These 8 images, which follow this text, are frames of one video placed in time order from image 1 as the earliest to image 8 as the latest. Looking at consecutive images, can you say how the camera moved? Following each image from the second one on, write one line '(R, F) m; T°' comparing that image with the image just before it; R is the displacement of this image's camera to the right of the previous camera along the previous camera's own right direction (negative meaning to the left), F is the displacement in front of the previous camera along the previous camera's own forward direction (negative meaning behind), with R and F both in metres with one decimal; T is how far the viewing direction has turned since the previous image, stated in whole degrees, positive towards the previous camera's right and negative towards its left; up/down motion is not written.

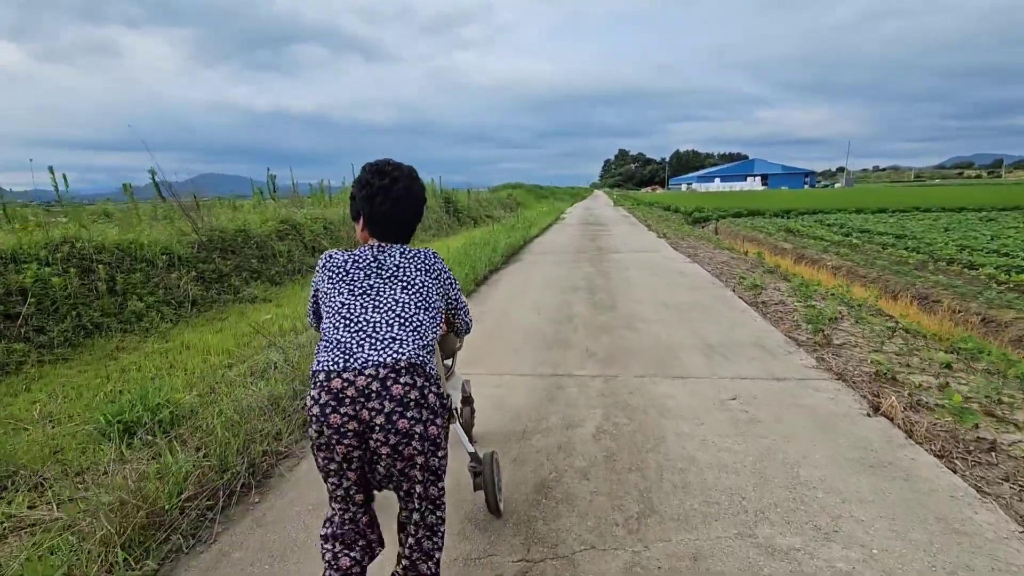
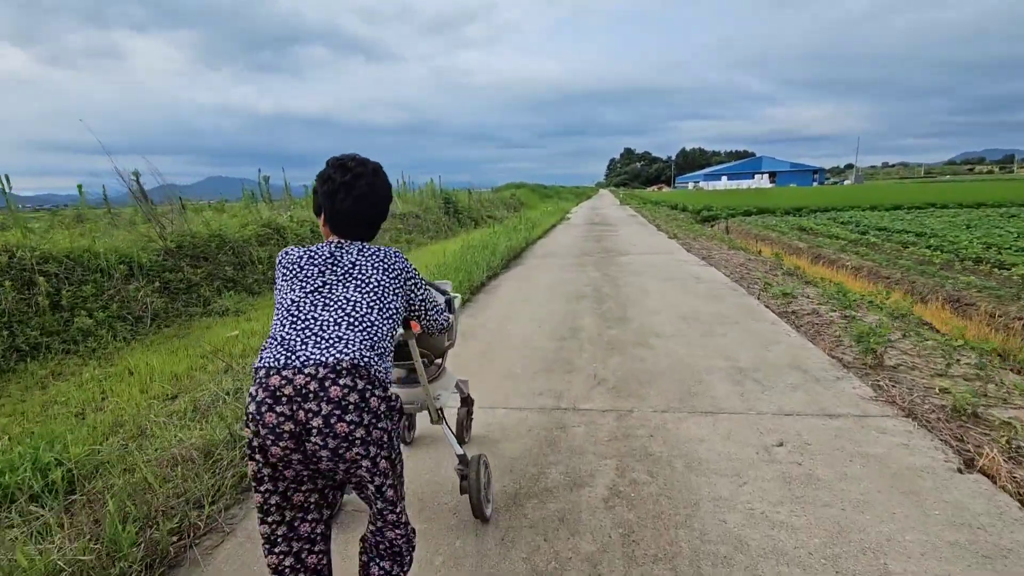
(+0.1, +0.7) m; -1°
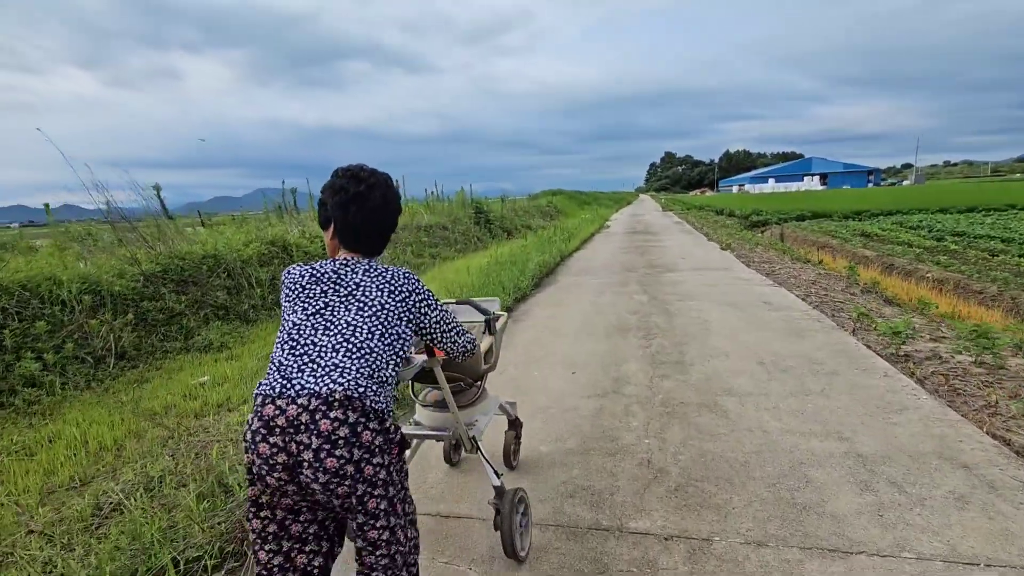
(+0.1, +1.2) m; -4°
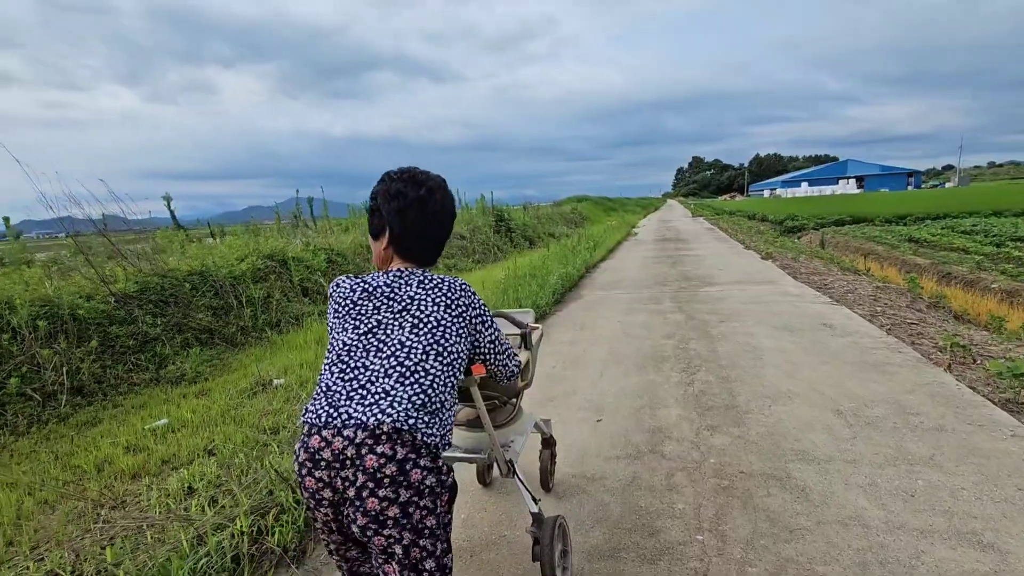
(+0.1, +0.8) m; -3°
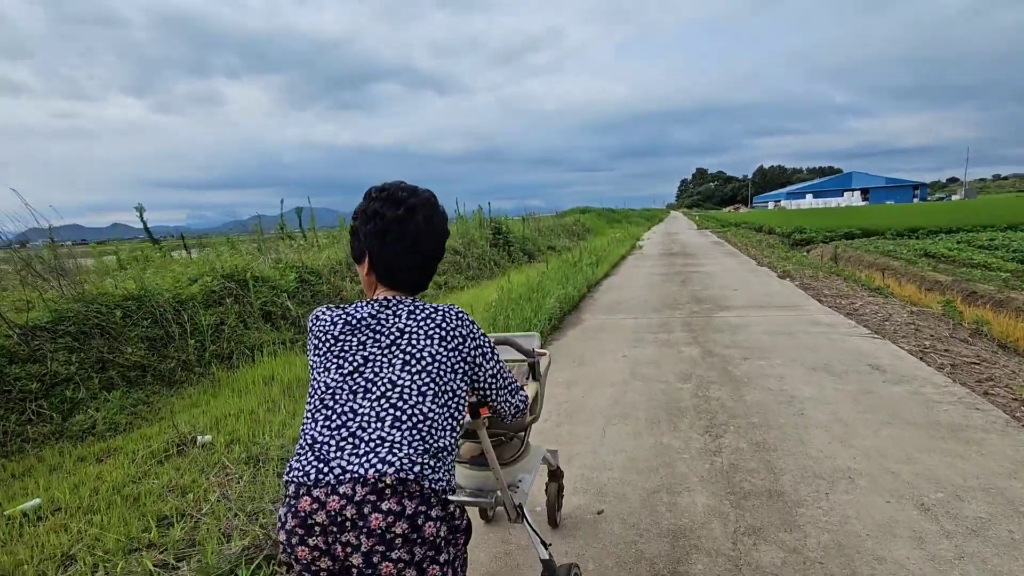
(+0.2, +0.9) m; 0°
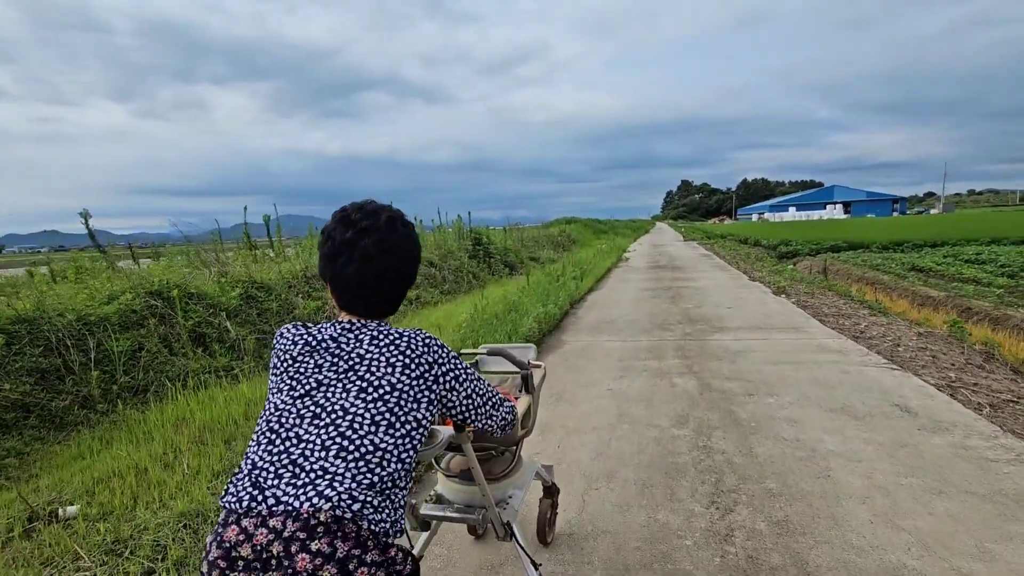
(+0.2, +0.8) m; +1°
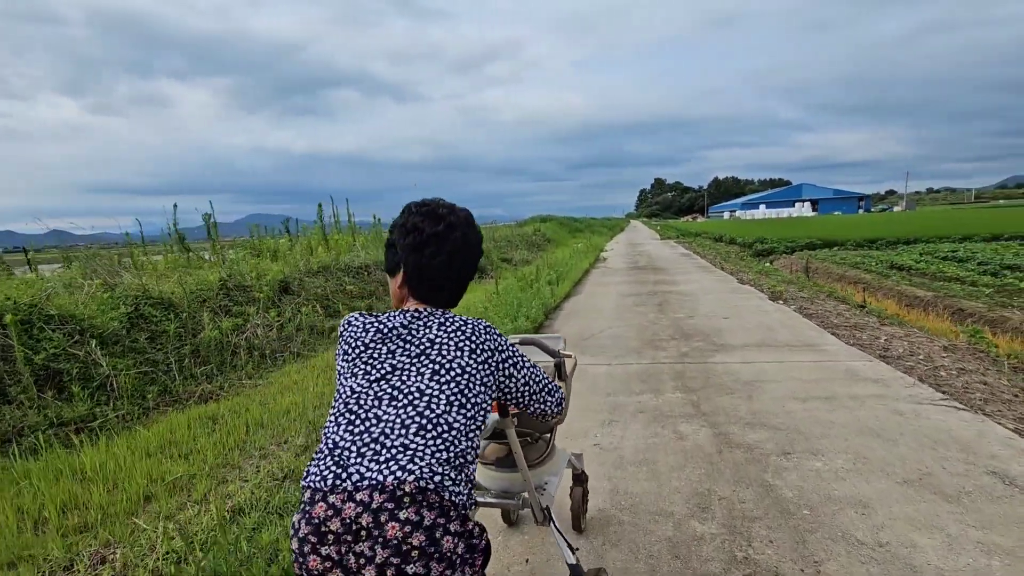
(+0.2, +1.3) m; +3°
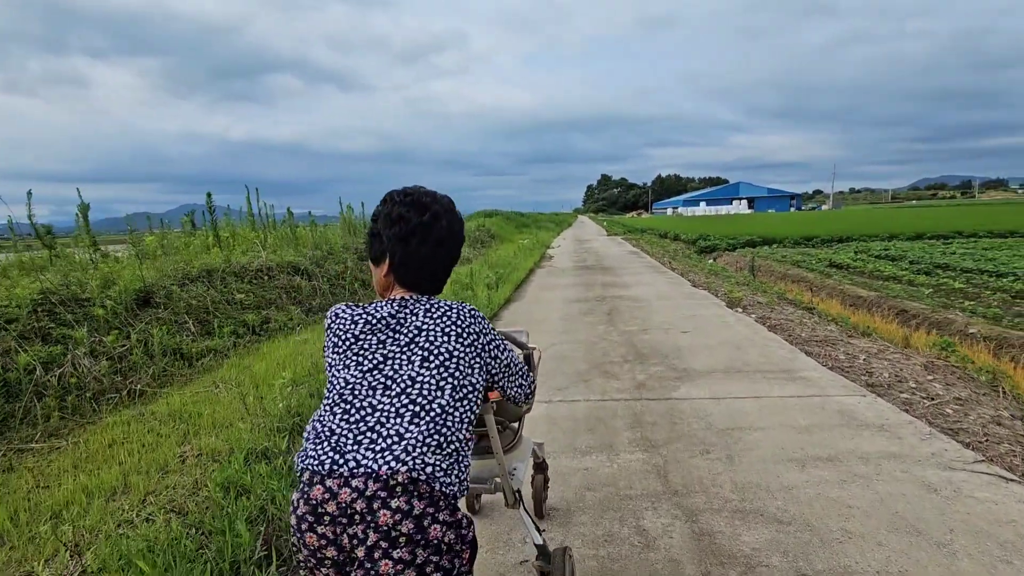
(+0.3, +1.3) m; +6°
